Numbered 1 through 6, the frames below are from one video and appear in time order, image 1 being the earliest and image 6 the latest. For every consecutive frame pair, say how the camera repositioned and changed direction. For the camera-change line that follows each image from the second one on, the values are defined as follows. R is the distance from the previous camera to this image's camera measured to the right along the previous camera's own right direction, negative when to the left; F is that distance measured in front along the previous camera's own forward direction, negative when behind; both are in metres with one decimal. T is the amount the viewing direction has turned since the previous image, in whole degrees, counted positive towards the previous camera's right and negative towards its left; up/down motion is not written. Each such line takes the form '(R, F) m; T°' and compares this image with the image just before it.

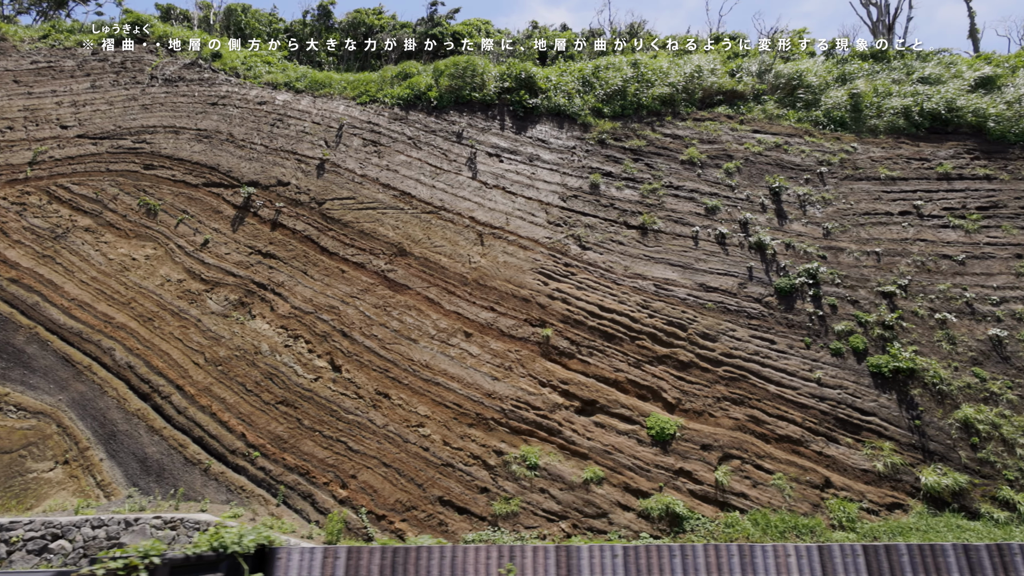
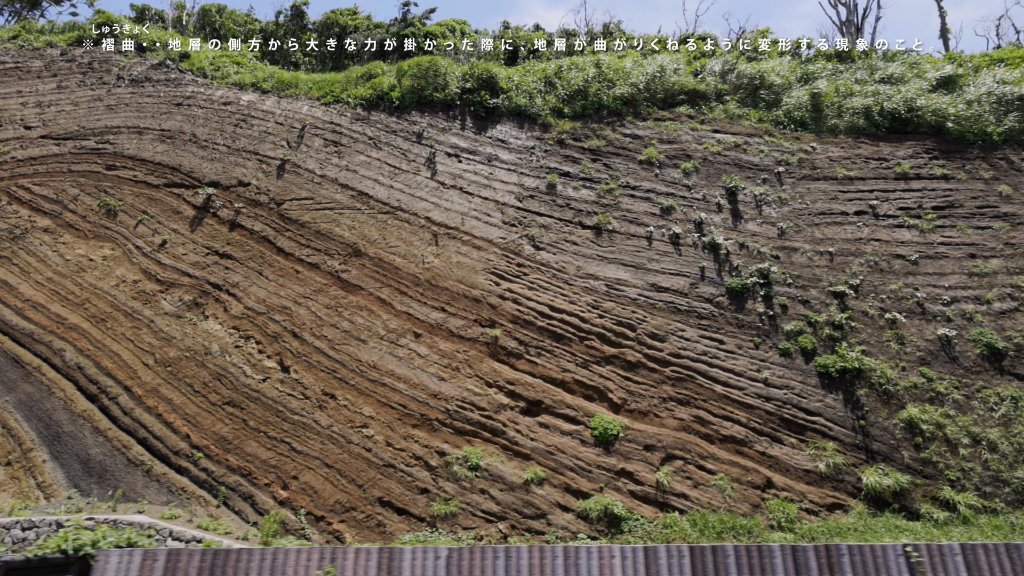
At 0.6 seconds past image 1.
(+1.4, 0.0) m; 0°
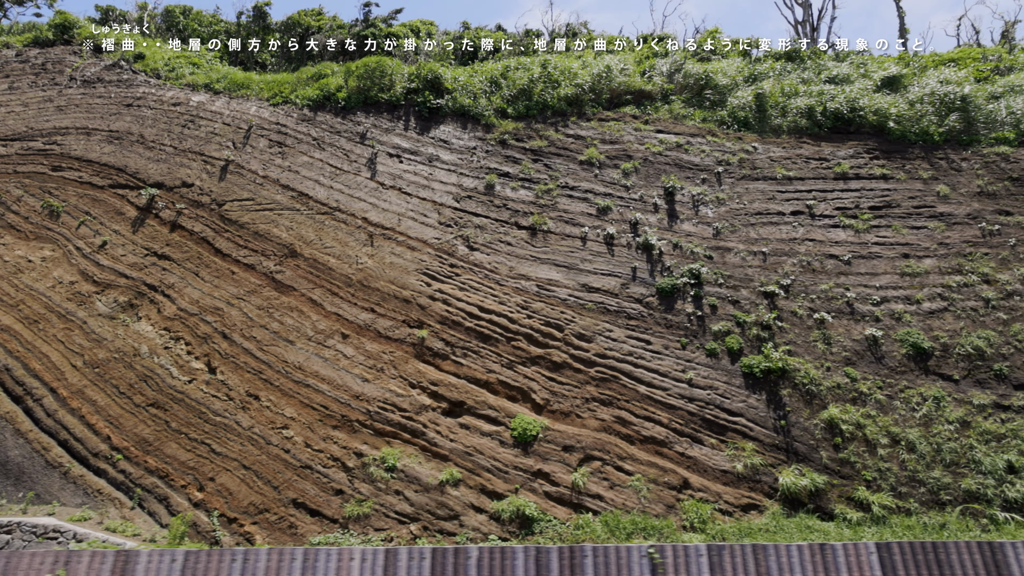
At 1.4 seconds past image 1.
(+2.0, 0.0) m; 0°
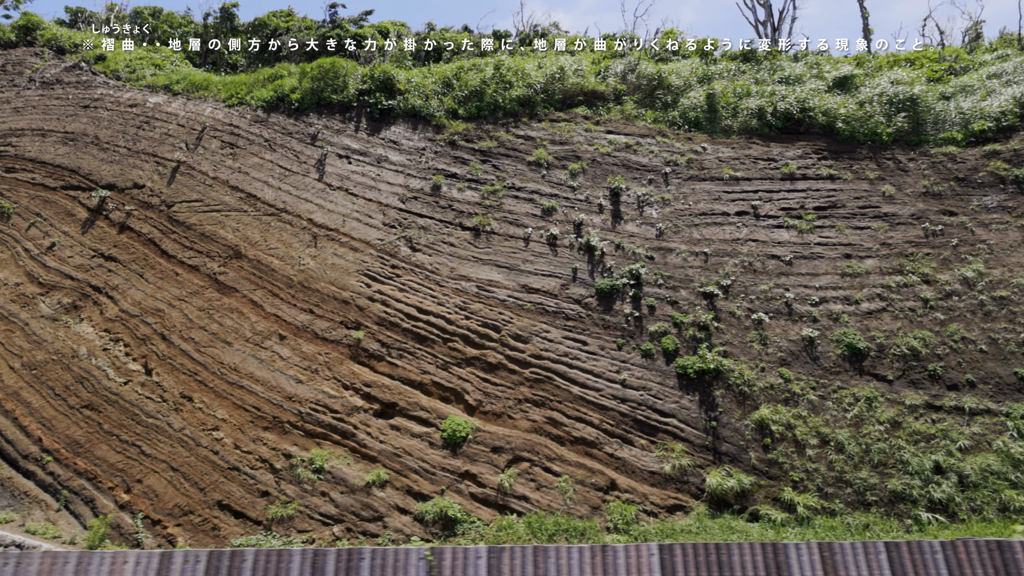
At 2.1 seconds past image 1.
(+1.7, 0.0) m; 0°
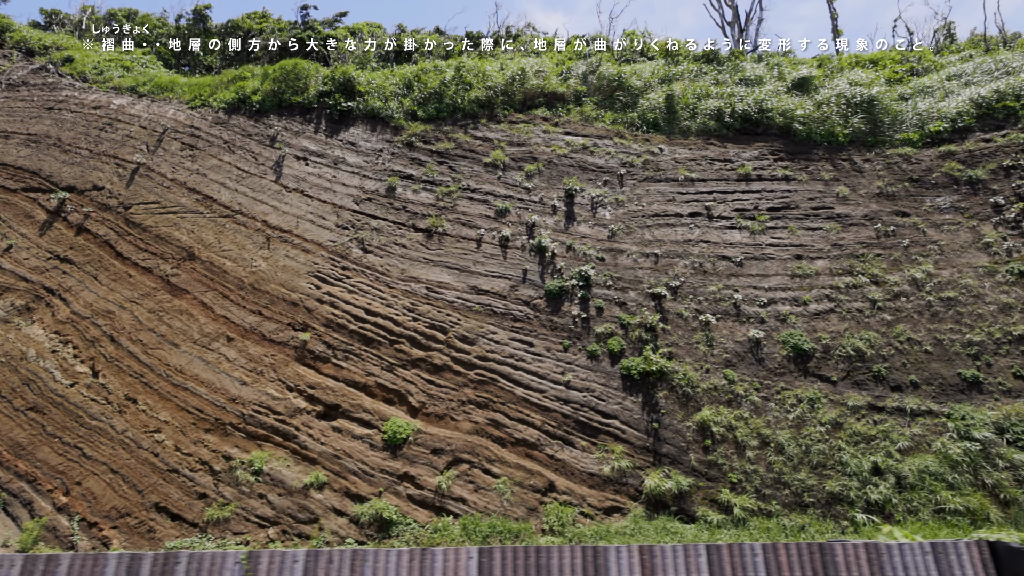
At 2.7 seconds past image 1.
(+1.5, 0.0) m; 0°
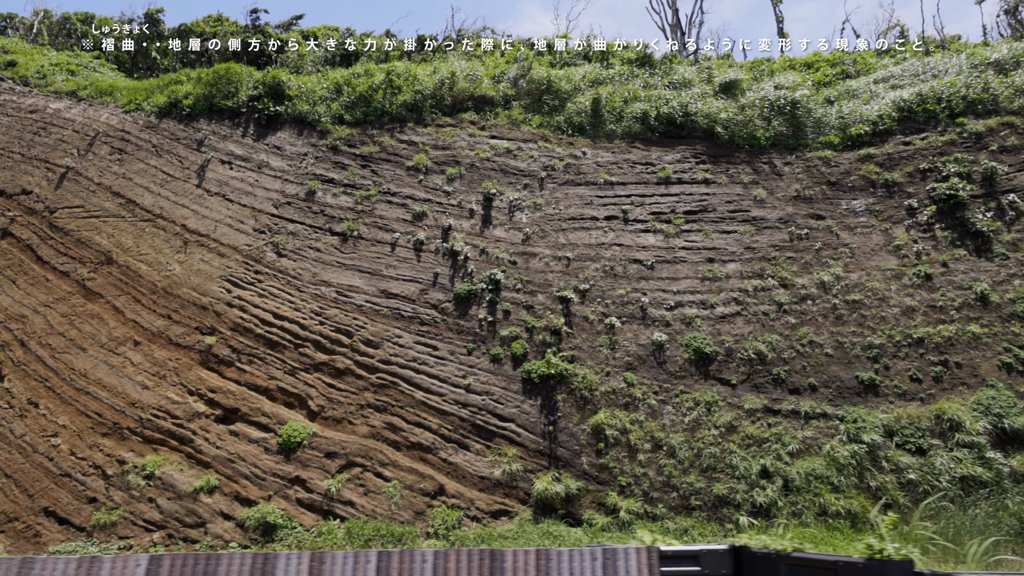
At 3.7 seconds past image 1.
(+2.6, 0.0) m; 0°
